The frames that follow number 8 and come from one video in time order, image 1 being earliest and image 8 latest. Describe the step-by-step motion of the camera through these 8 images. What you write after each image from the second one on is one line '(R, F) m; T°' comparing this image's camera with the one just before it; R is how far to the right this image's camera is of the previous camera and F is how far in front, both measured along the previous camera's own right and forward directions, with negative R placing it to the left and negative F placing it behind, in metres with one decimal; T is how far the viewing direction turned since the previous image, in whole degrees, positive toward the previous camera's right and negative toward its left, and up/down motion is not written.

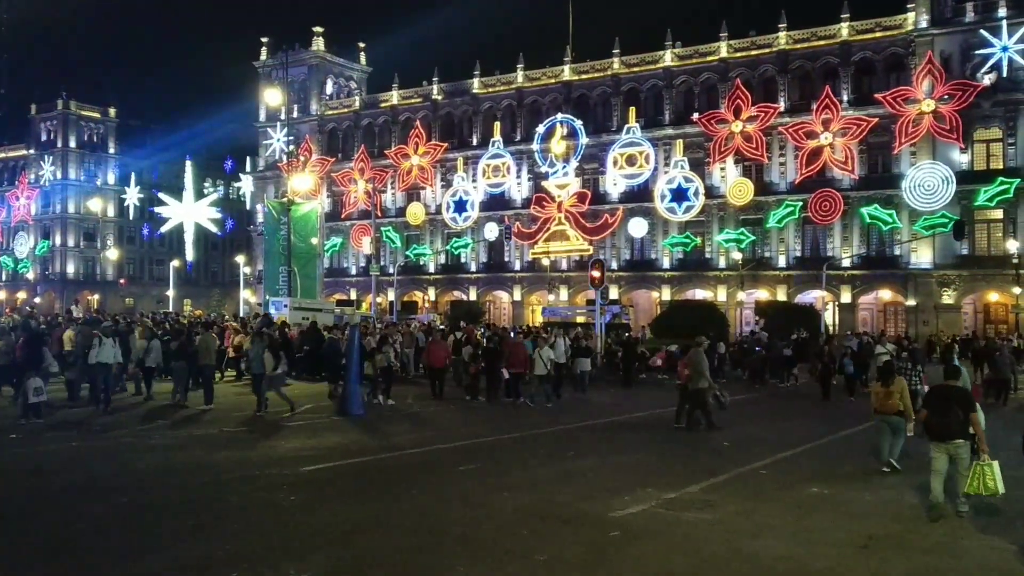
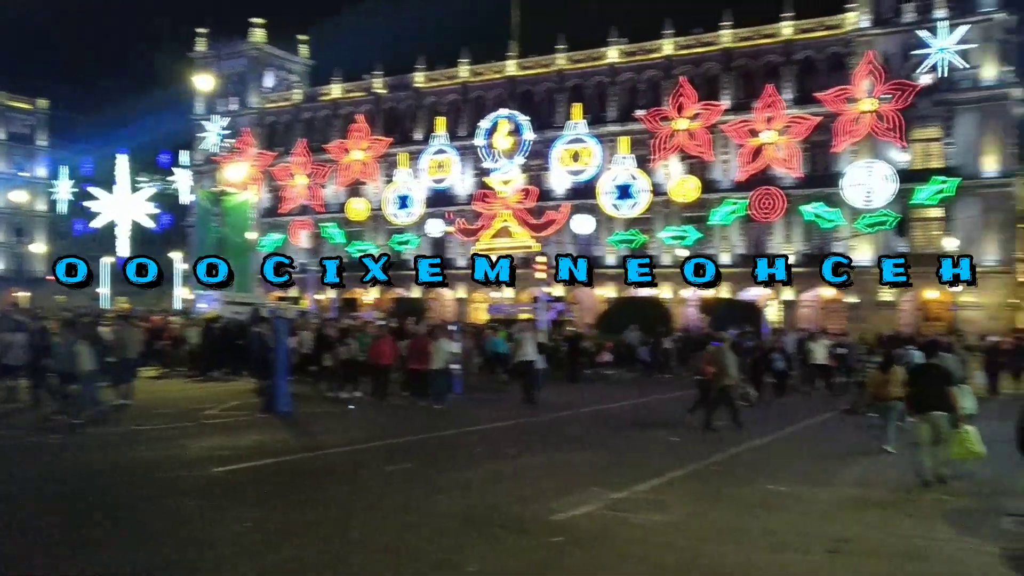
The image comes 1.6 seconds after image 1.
(+0.1, +0.9) m; +3°
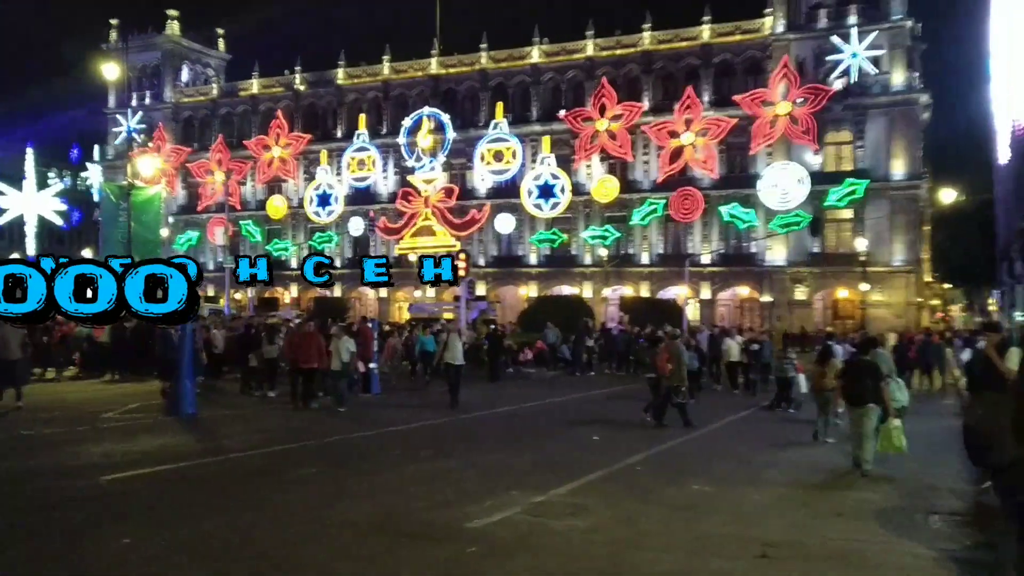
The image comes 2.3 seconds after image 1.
(+0.2, +0.1) m; +5°
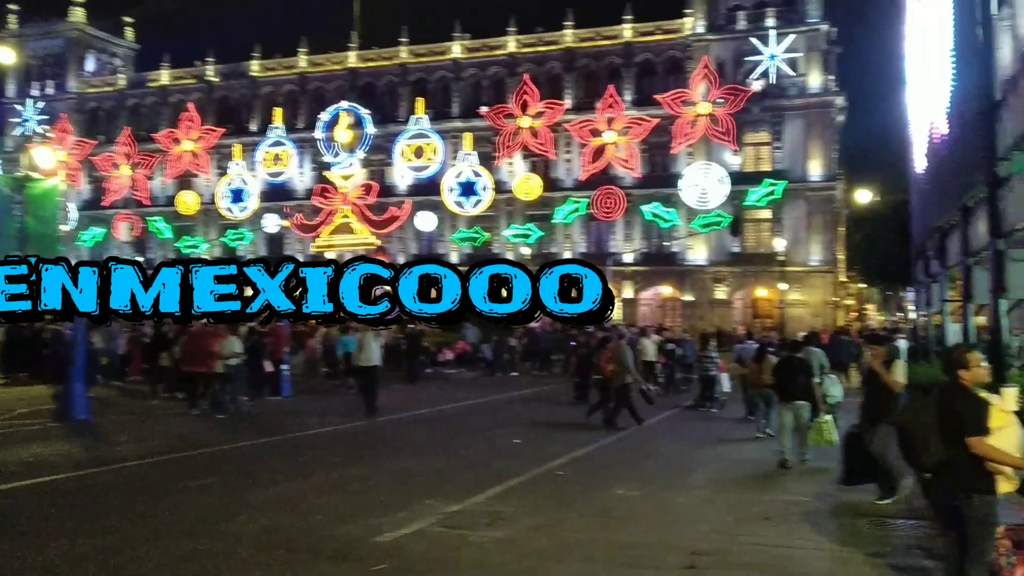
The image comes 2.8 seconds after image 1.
(-0.1, +1.0) m; +5°
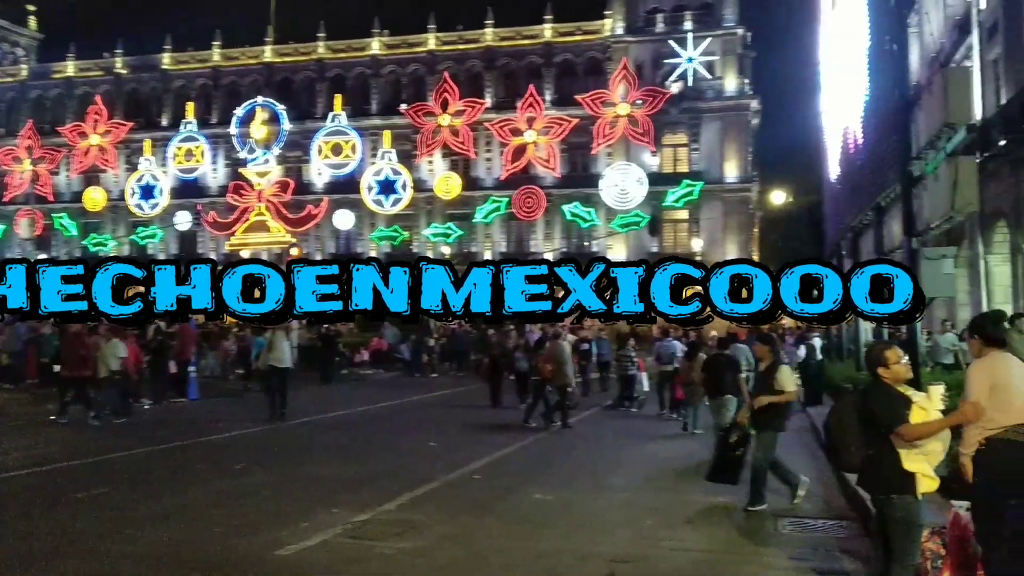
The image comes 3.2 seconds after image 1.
(+0.1, +0.4) m; +5°
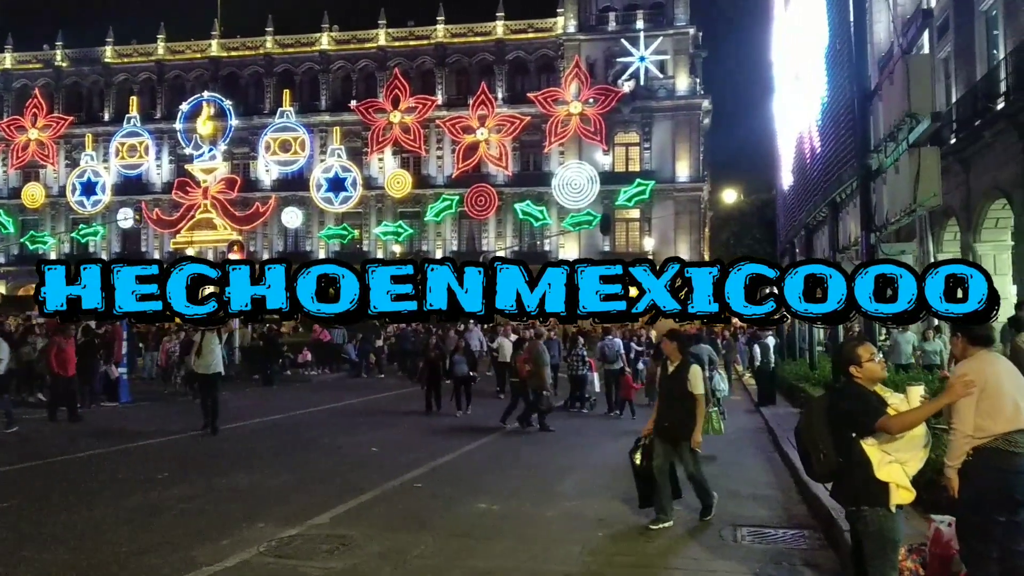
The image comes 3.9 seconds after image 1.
(+0.1, +0.5) m; +3°
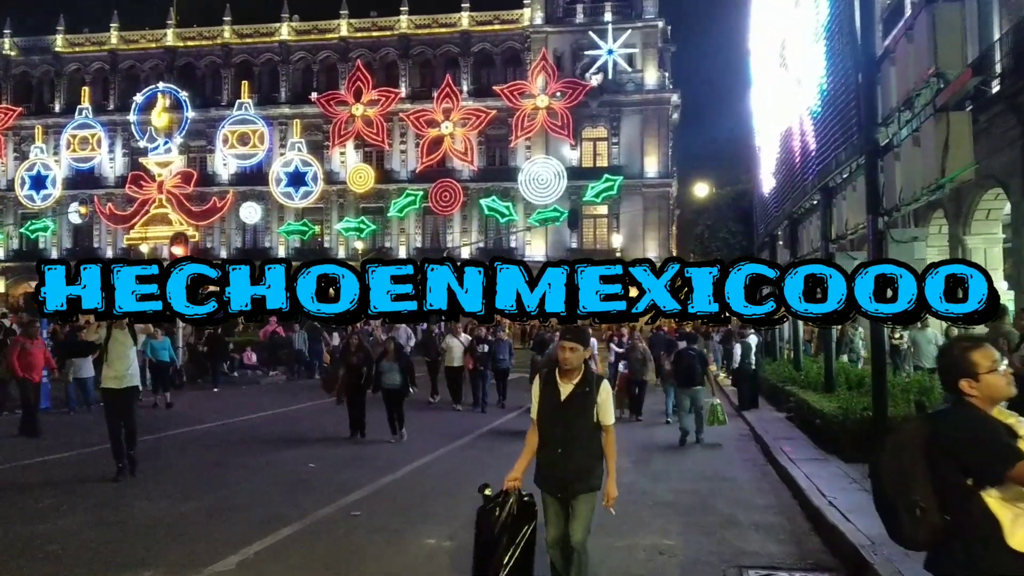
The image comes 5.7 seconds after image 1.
(+0.1, +1.4) m; +2°
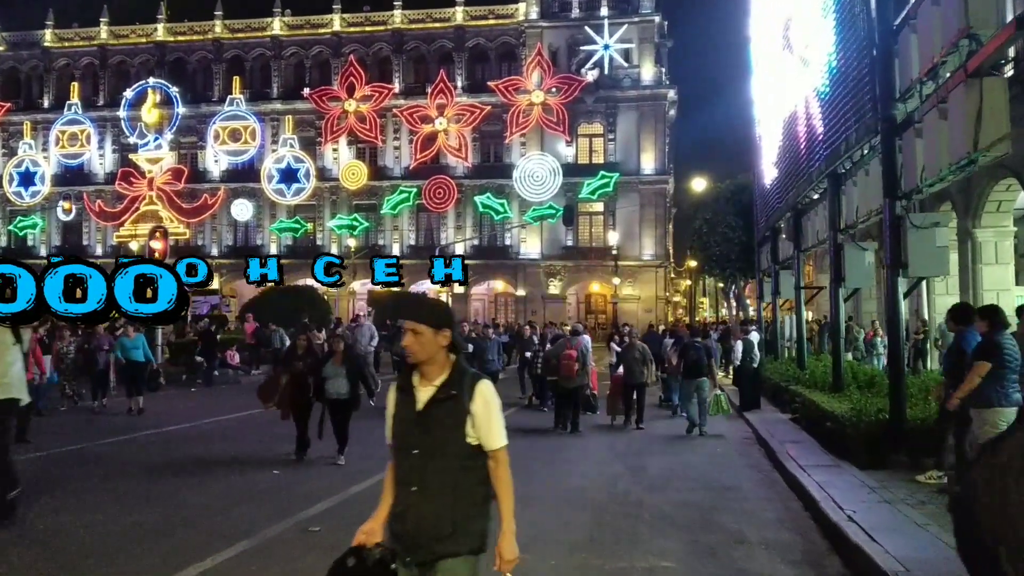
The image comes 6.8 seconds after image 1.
(+0.1, +0.8) m; 0°
